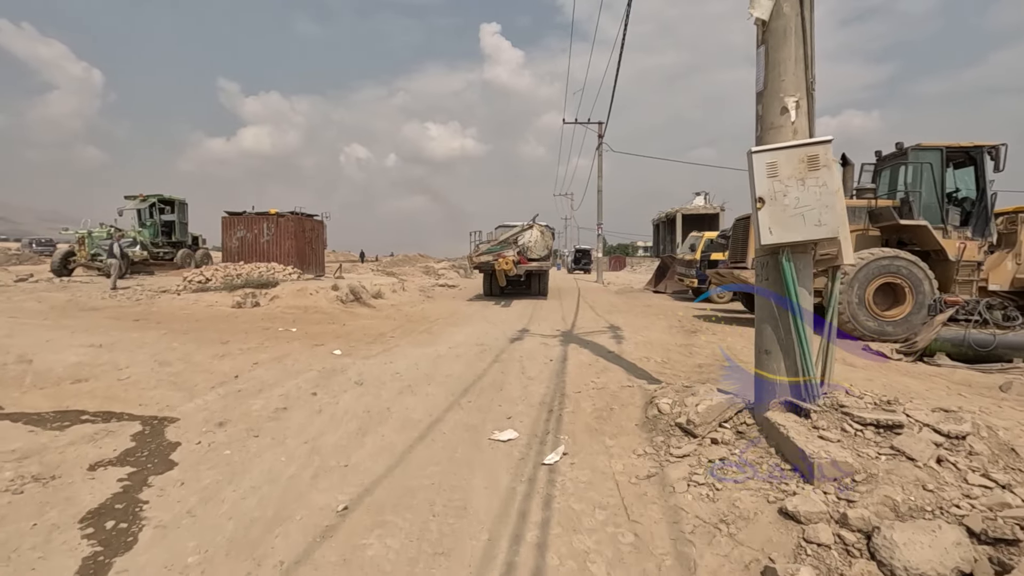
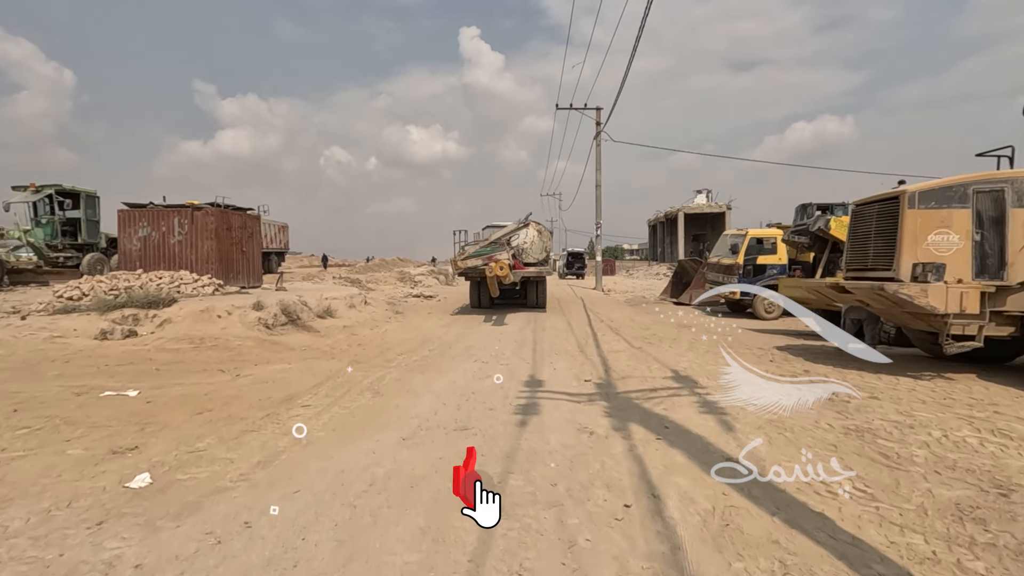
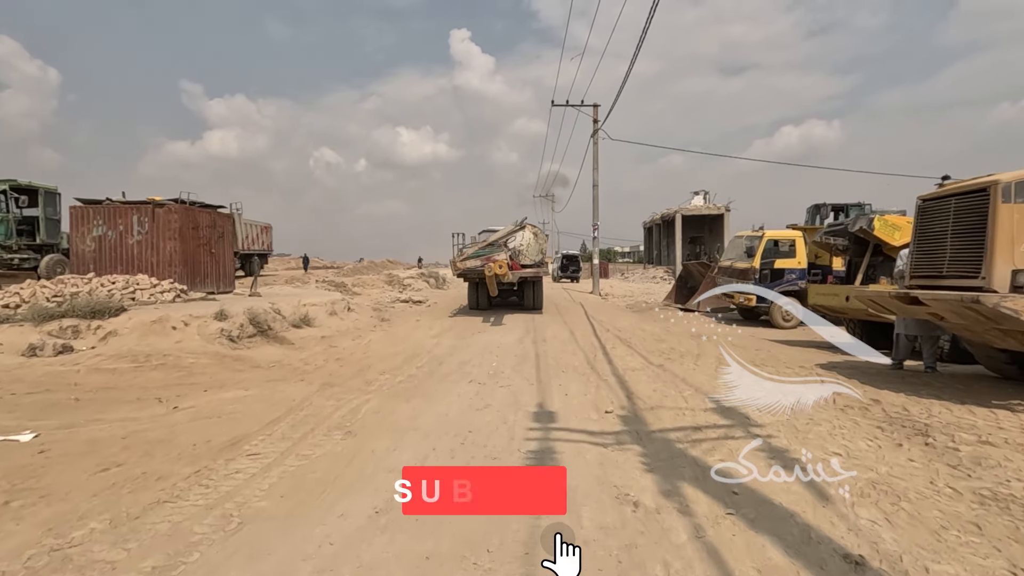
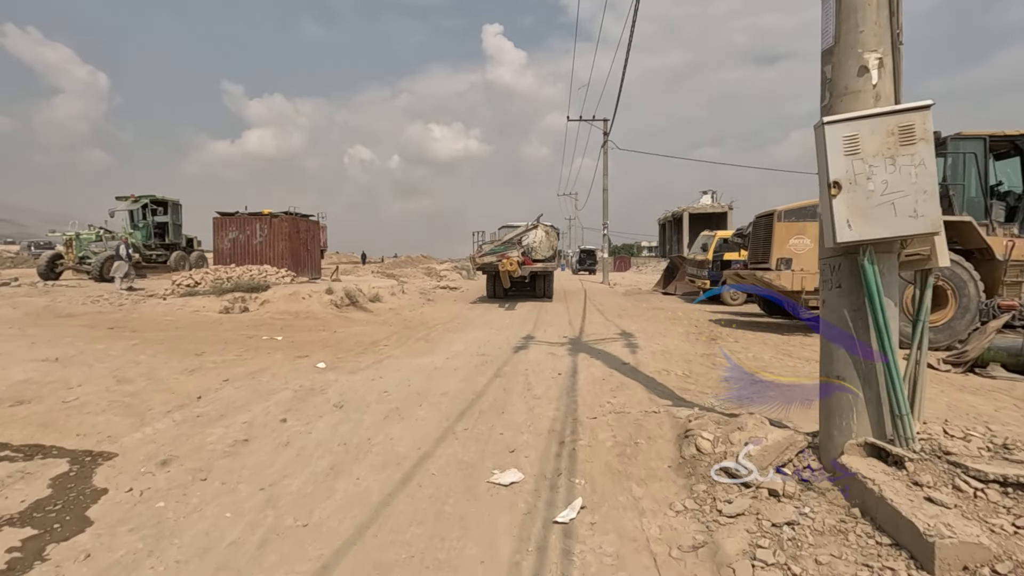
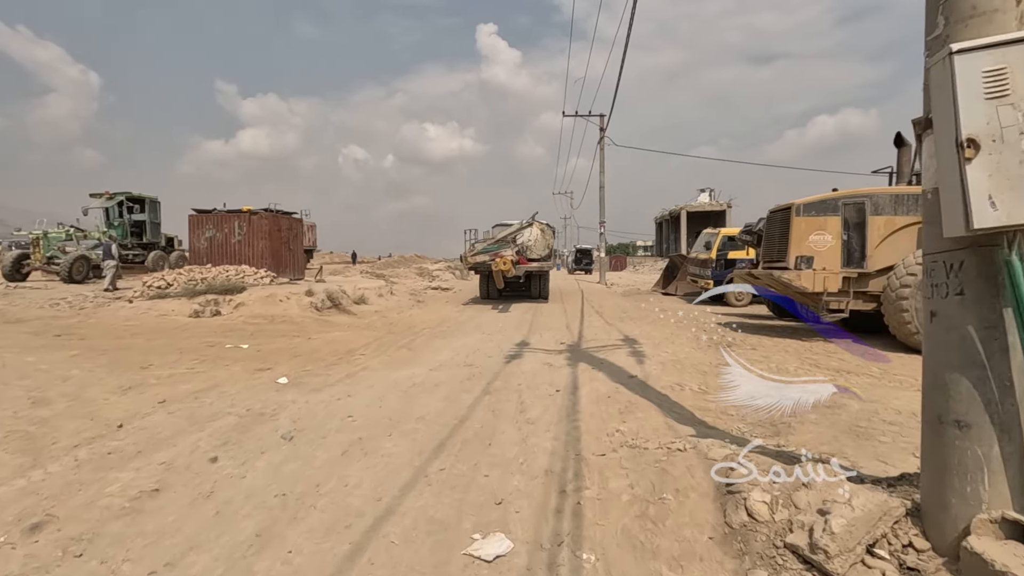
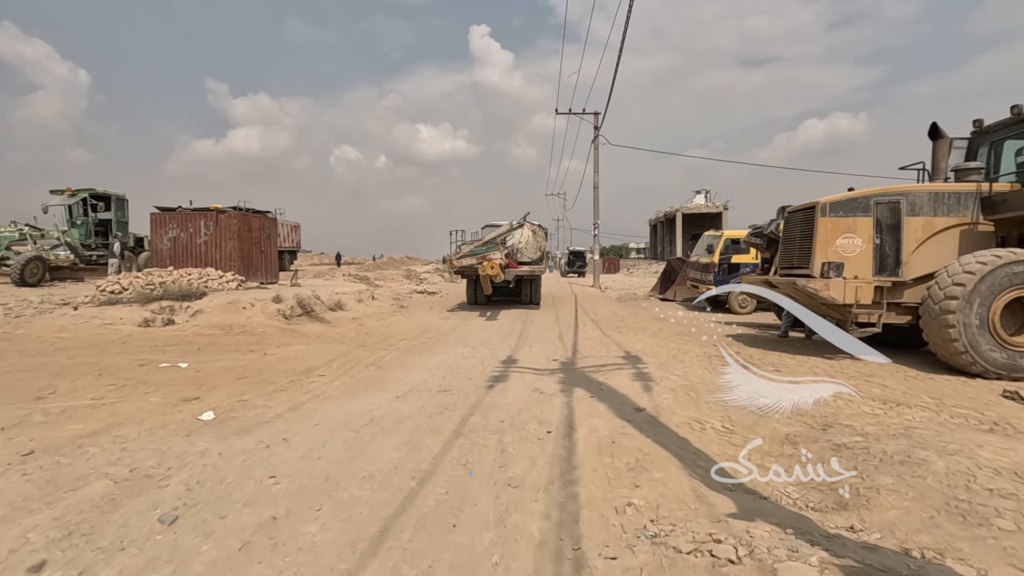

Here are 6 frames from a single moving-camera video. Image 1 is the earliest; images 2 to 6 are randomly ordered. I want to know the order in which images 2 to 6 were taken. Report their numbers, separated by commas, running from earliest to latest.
4, 5, 6, 2, 3
